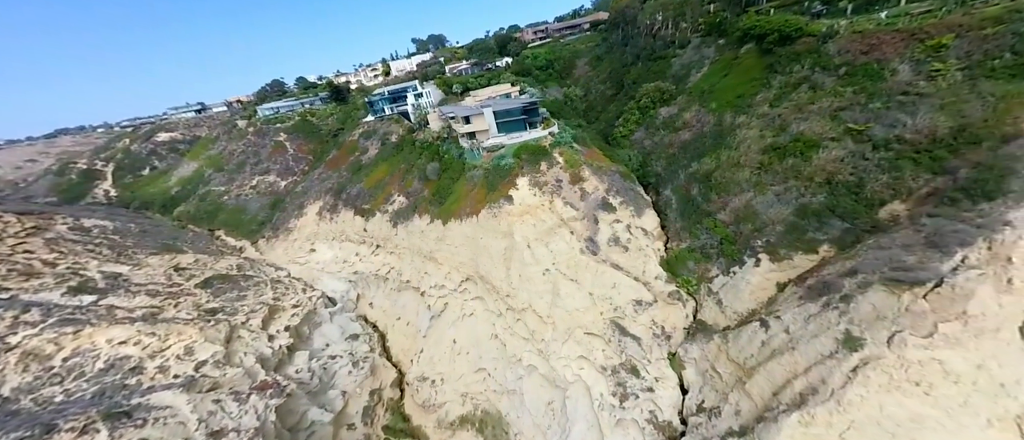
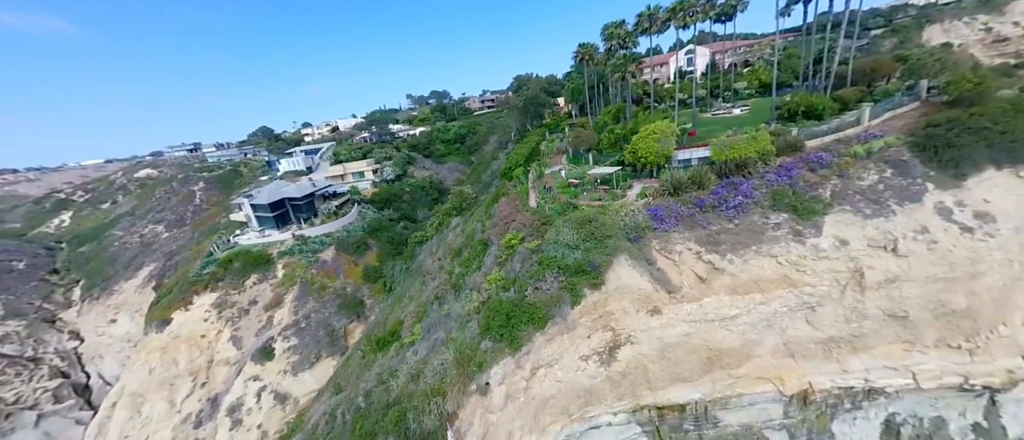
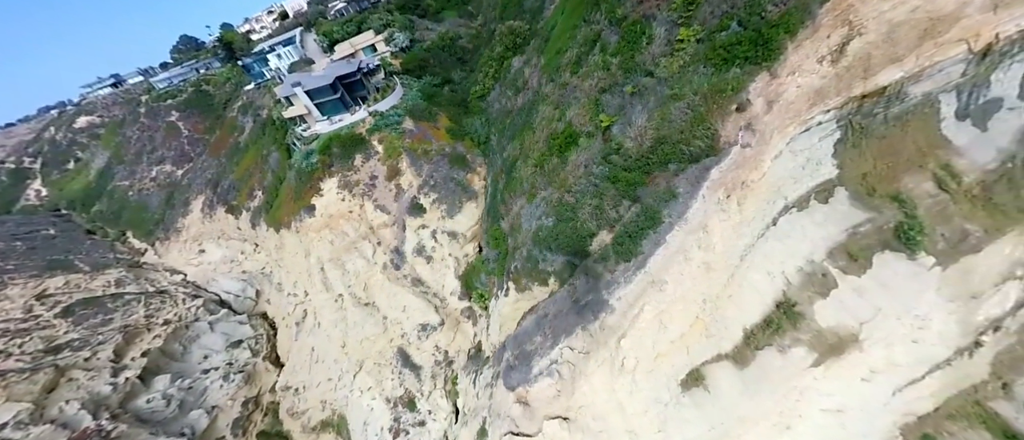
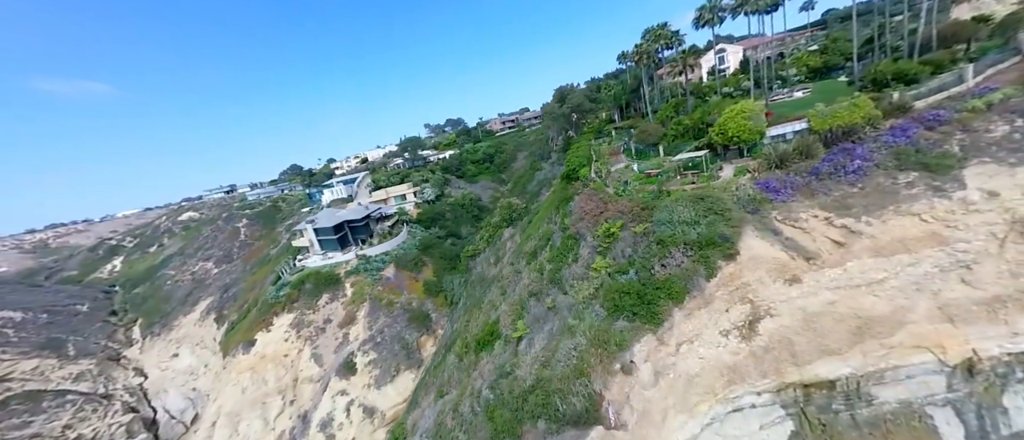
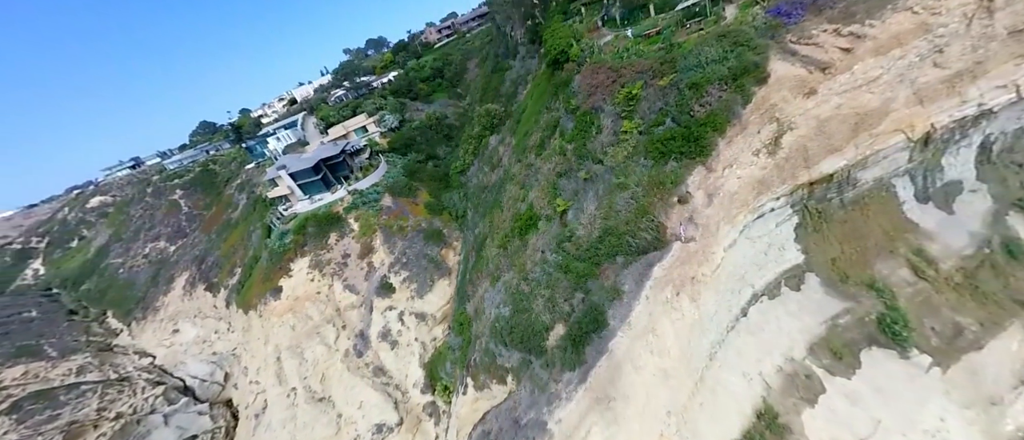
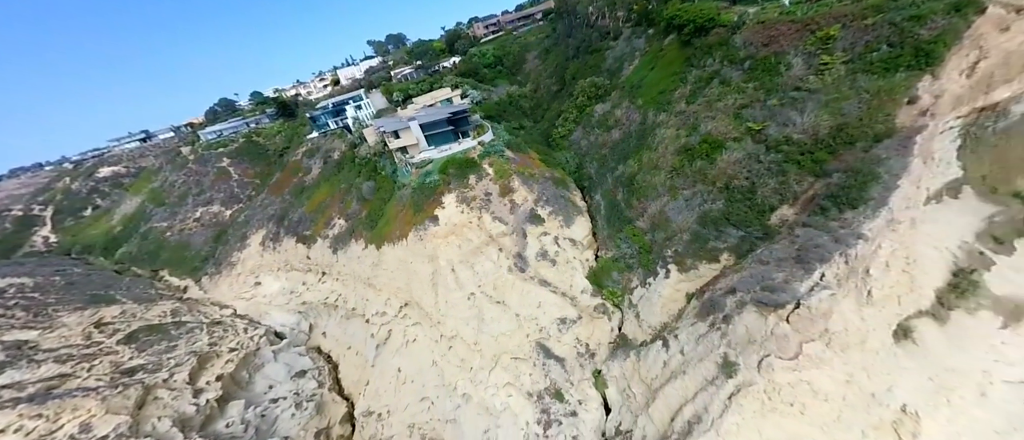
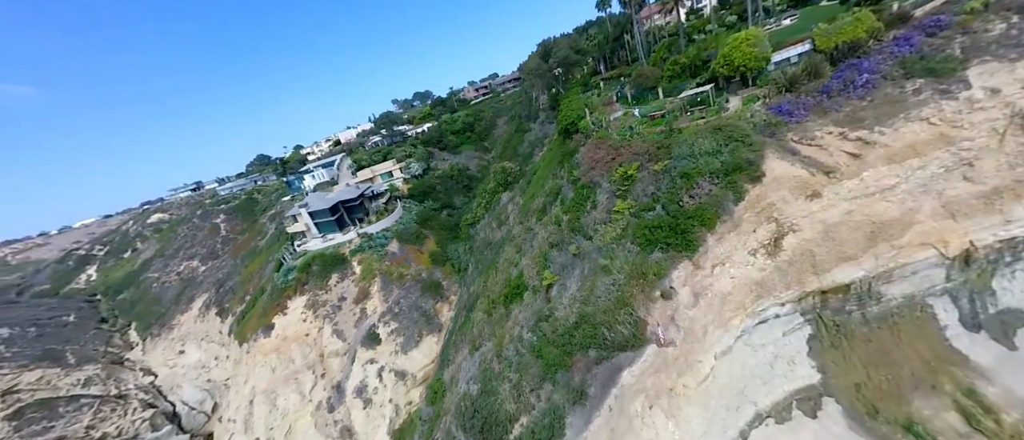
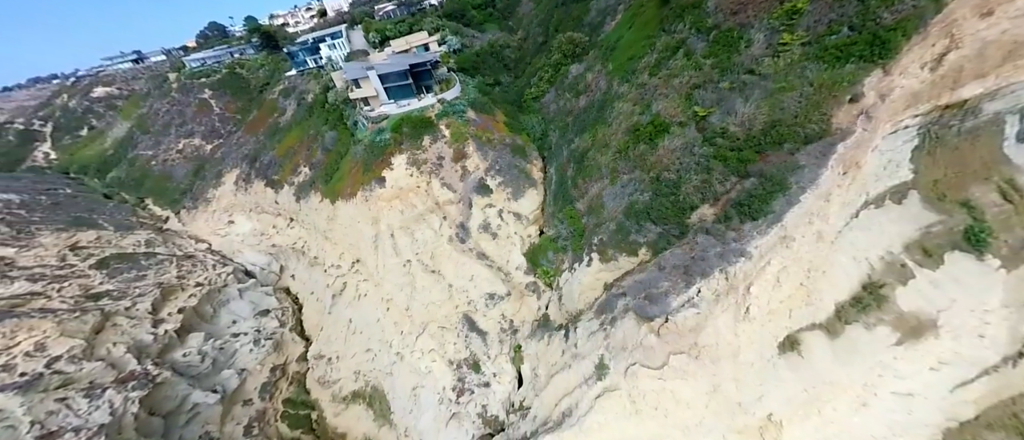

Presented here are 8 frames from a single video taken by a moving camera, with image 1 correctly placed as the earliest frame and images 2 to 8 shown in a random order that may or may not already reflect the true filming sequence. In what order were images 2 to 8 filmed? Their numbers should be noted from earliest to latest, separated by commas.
6, 8, 3, 5, 7, 4, 2
